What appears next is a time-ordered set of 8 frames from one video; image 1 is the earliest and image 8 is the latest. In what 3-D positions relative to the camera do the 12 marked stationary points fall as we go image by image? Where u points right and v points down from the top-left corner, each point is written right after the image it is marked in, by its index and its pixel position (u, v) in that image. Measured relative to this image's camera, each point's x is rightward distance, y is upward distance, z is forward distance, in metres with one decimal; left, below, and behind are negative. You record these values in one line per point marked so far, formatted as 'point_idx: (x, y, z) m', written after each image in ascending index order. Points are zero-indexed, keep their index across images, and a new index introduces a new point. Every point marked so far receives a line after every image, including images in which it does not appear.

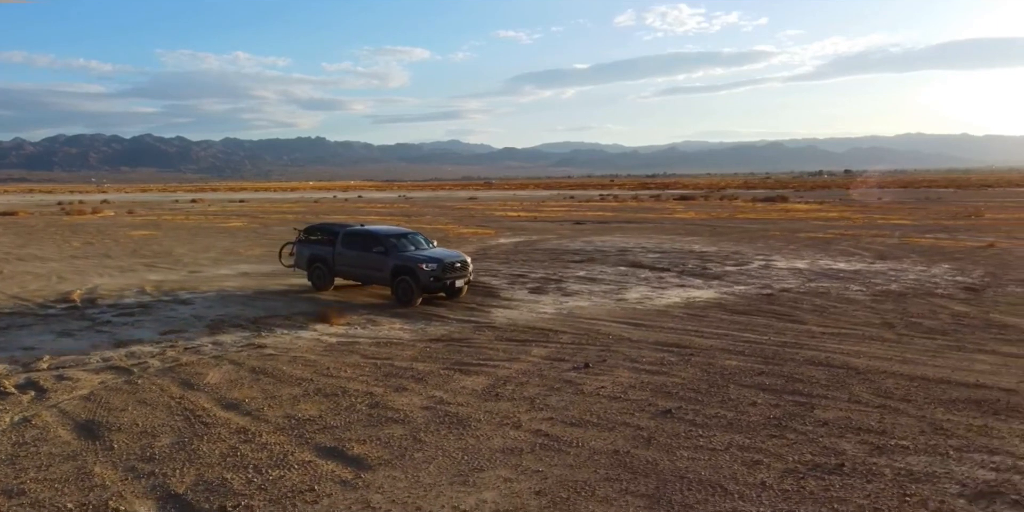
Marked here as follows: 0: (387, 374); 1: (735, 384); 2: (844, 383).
0: (-1.6, -1.5, +12.2) m
1: (+2.6, -1.5, +11.4) m
2: (+3.9, -1.5, +11.4) m
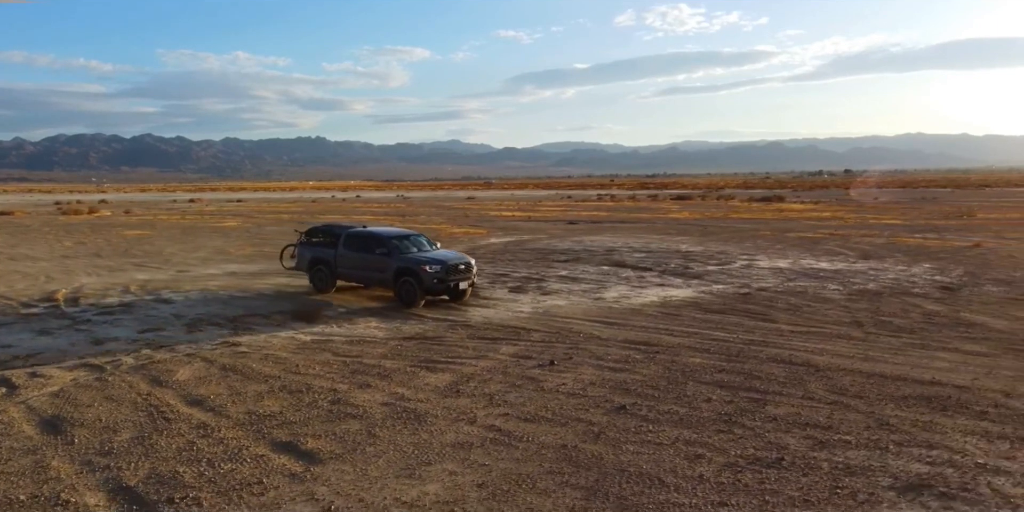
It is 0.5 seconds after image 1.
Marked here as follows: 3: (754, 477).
0: (-2.0, -1.5, +12.4) m
1: (+2.2, -1.5, +11.6) m
2: (+3.4, -1.5, +11.6) m
3: (+1.9, -1.7, +7.7) m
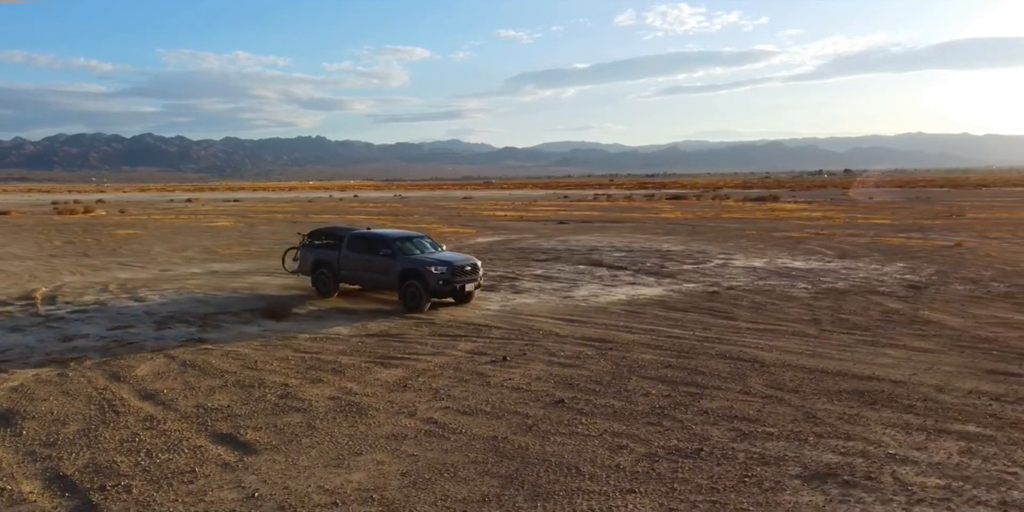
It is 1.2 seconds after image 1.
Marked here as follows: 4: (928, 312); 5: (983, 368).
0: (-2.6, -1.4, +12.7) m
1: (+1.5, -1.5, +11.9) m
2: (+2.8, -1.5, +11.9) m
3: (+1.3, -1.7, +8.0) m
4: (+7.7, -1.0, +18.1) m
5: (+6.1, -1.4, +12.6) m
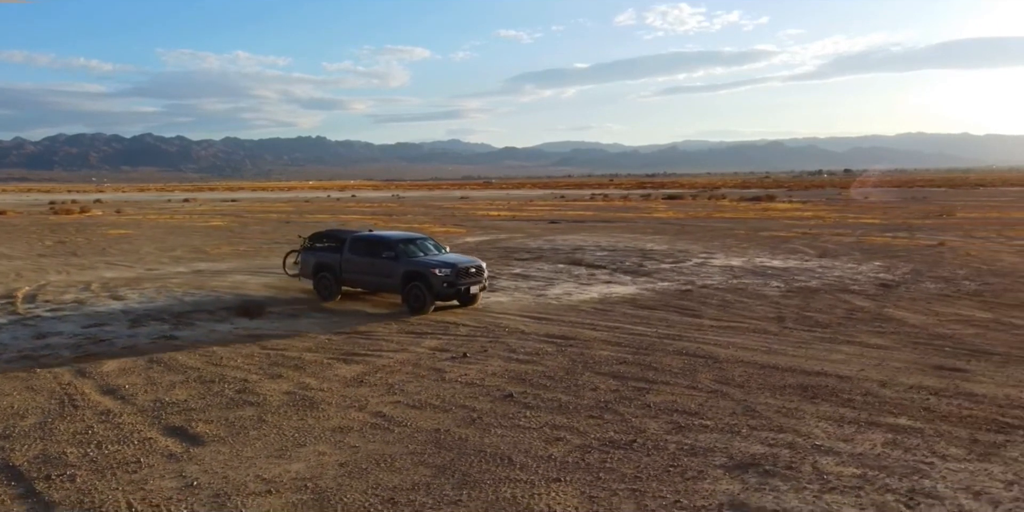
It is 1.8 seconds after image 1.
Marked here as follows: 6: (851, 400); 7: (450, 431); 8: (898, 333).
0: (-3.2, -1.4, +13.0) m
1: (+1.0, -1.4, +12.2) m
2: (+2.3, -1.4, +12.2) m
3: (+0.7, -1.7, +8.3) m
4: (+7.1, -1.0, +18.4) m
5: (+5.5, -1.4, +12.9) m
6: (+3.7, -1.6, +10.6) m
7: (-0.6, -1.7, +9.2) m
8: (+6.2, -1.2, +15.7) m
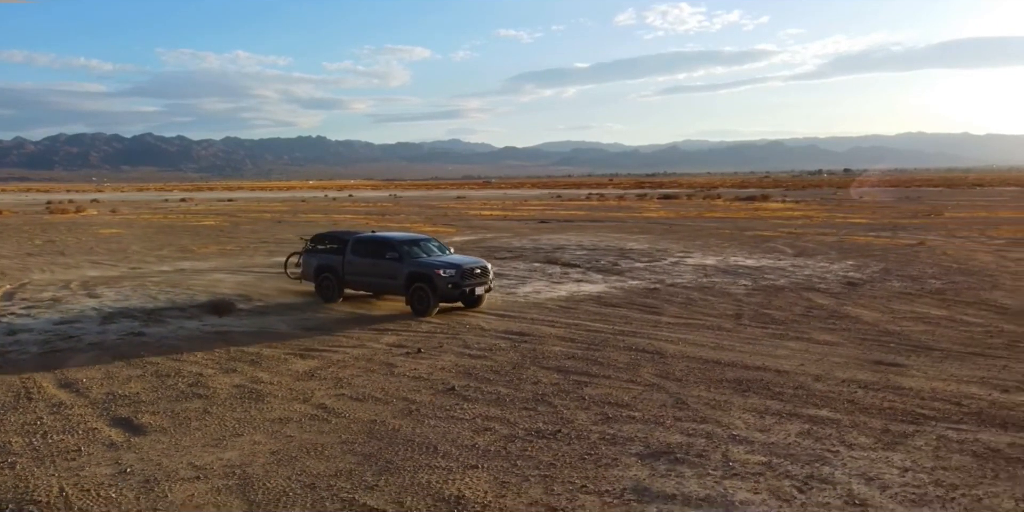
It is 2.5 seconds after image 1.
0: (-3.8, -1.4, +13.4) m
1: (+0.3, -1.4, +12.6) m
2: (+1.6, -1.4, +12.6) m
3: (+0.1, -1.7, +8.7) m
4: (+6.5, -1.0, +18.8) m
5: (+4.9, -1.4, +13.2) m
6: (+3.0, -1.5, +11.0) m
7: (-1.2, -1.6, +9.6) m
8: (+5.5, -1.2, +16.0) m
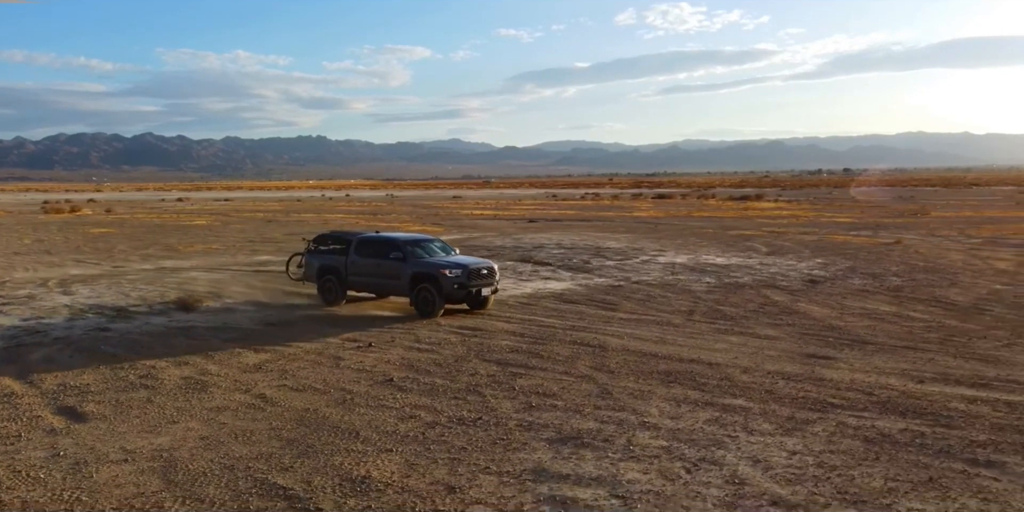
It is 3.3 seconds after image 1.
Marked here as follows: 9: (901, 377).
0: (-4.6, -1.4, +13.8) m
1: (-0.4, -1.4, +13.0) m
2: (+0.8, -1.4, +13.0) m
3: (-0.7, -1.6, +9.2) m
4: (+5.7, -0.9, +19.2) m
5: (+4.1, -1.4, +13.7) m
6: (+2.3, -1.5, +11.4) m
7: (-2.0, -1.6, +10.1) m
8: (+4.8, -1.2, +16.5) m
9: (+4.7, -1.5, +11.9) m
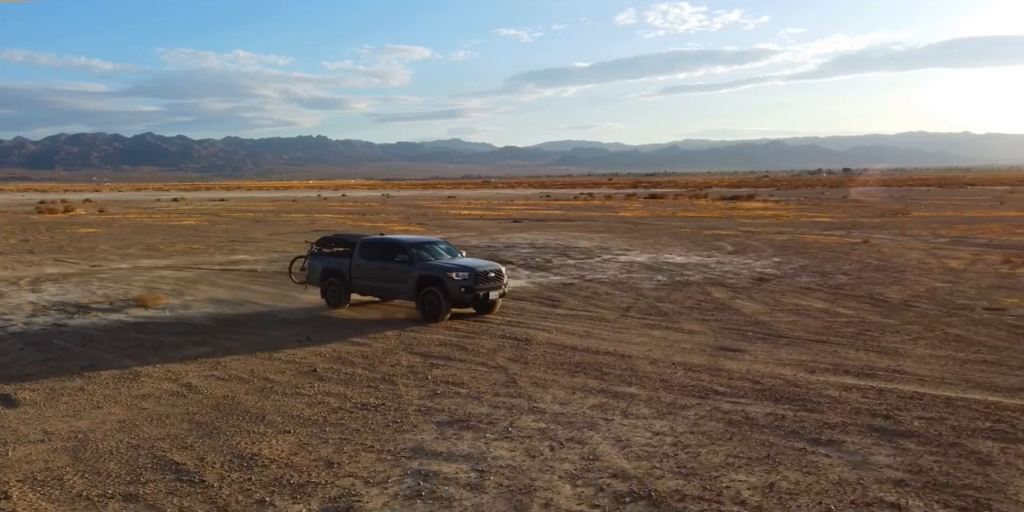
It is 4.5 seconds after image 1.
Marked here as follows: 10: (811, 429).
0: (-5.7, -1.3, +14.6) m
1: (-1.5, -1.4, +13.8) m
2: (-0.2, -1.3, +13.8) m
3: (-1.7, -1.6, +9.9) m
4: (+4.7, -0.9, +20.0) m
5: (+3.0, -1.3, +14.4) m
6: (+1.2, -1.5, +12.2) m
7: (-3.1, -1.6, +10.8) m
8: (+3.7, -1.1, +17.3) m
9: (+3.7, -1.4, +12.6) m
10: (+2.8, -1.6, +9.2) m
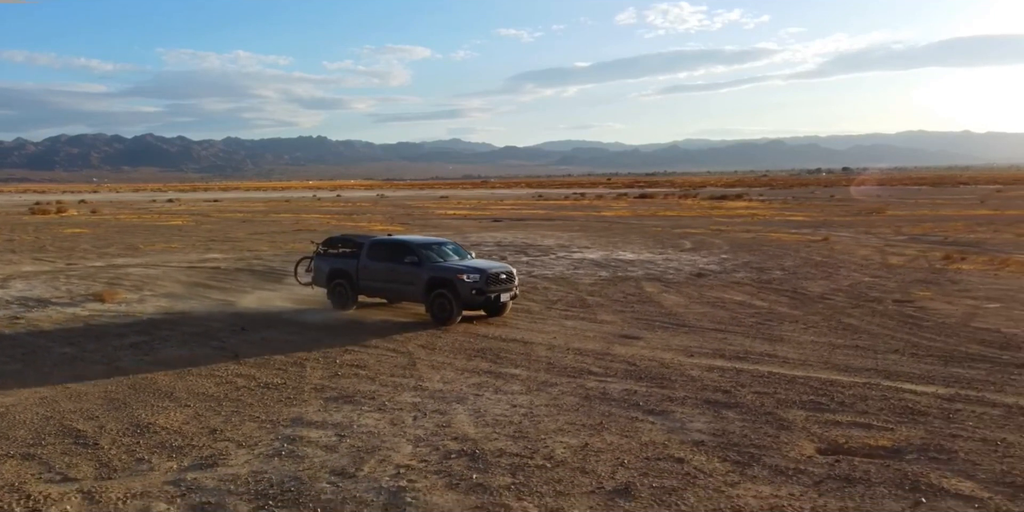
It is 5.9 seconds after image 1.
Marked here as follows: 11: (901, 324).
0: (-7.0, -1.3, +15.7) m
1: (-2.8, -1.3, +14.9) m
2: (-1.5, -1.3, +14.9) m
3: (-3.0, -1.5, +11.0) m
4: (+3.4, -0.8, +21.1) m
5: (+1.7, -1.2, +15.6) m
6: (-0.1, -1.4, +13.3) m
7: (-4.4, -1.5, +11.9) m
8: (+2.4, -1.0, +18.4) m
9: (+2.3, -1.4, +13.8) m
10: (+1.5, -1.5, +10.3) m
11: (+6.7, -1.2, +16.8) m
